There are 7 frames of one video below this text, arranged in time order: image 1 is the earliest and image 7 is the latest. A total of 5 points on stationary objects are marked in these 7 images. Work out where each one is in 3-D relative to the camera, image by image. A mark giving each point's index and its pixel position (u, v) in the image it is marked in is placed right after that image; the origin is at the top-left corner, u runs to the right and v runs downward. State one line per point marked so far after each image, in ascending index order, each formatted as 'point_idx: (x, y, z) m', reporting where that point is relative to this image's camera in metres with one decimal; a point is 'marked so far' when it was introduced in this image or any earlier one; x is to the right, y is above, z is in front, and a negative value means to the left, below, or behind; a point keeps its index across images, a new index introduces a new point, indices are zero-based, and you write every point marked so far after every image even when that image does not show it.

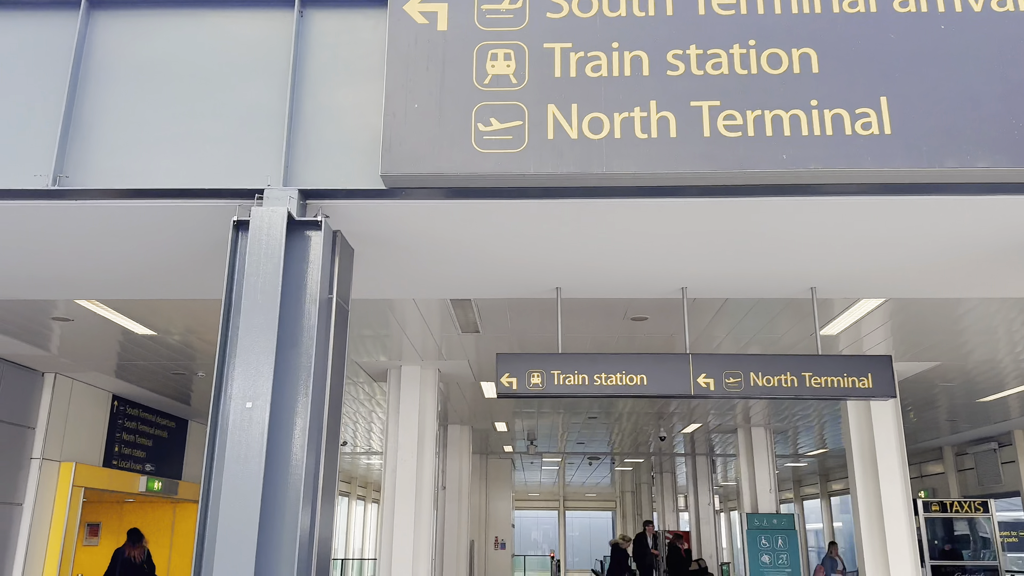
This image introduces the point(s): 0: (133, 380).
0: (-4.7, -1.1, +10.0) m
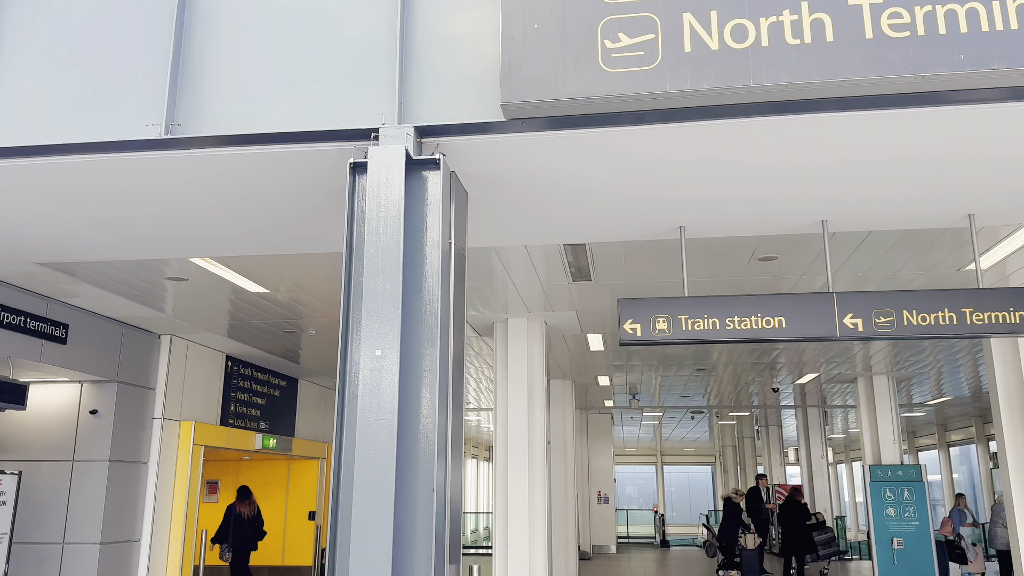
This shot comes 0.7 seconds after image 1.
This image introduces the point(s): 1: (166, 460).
0: (-3.4, -0.6, +10.1) m
1: (-4.0, -2.0, +9.4) m
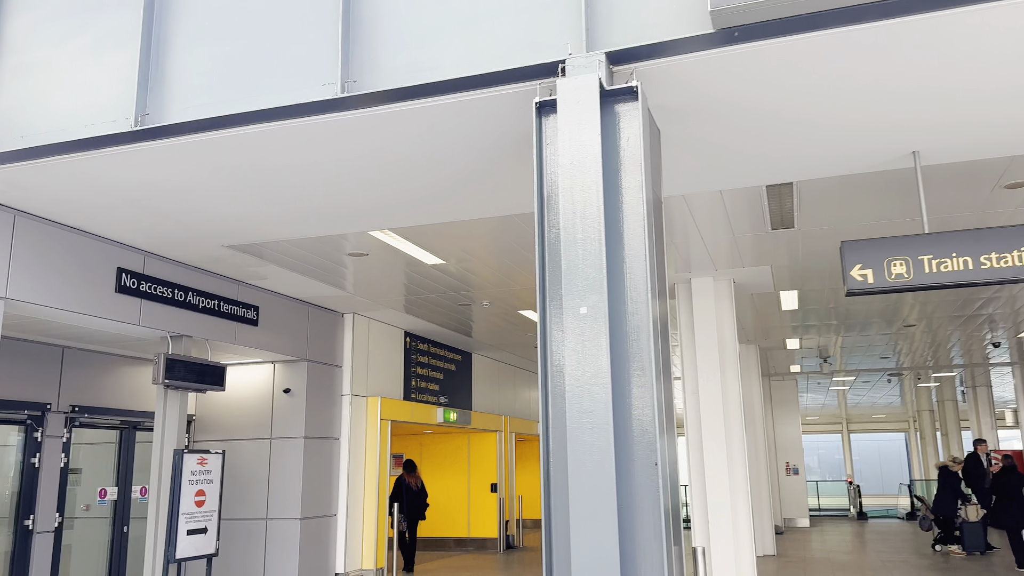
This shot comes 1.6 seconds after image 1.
0: (-1.2, -0.3, +10.1) m
1: (-1.9, -1.7, +9.5) m
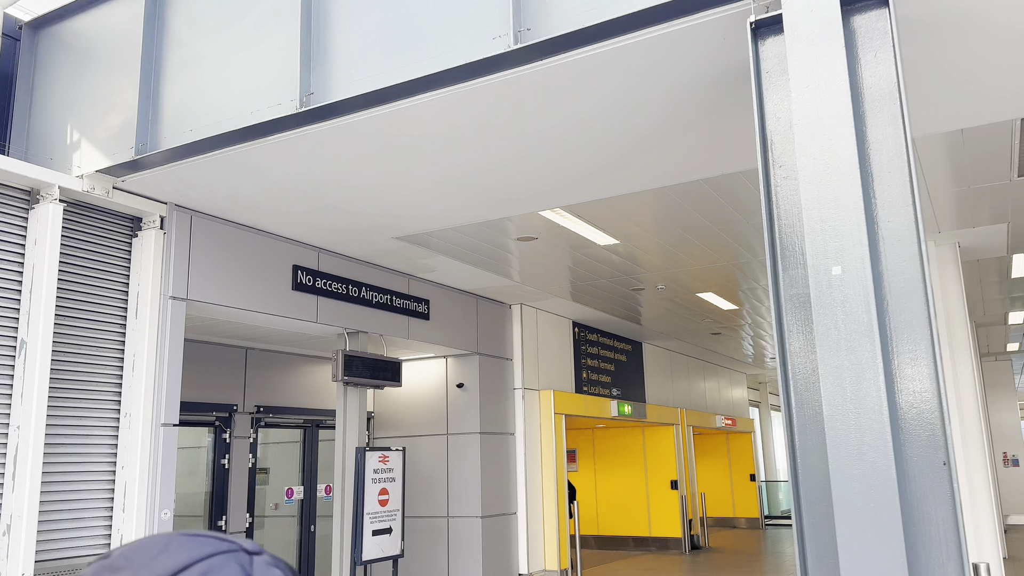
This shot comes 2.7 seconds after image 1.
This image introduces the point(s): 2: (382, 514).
0: (+0.9, -0.2, +9.6) m
1: (+0.2, -1.6, +9.1) m
2: (-1.1, -1.9, +6.9) m
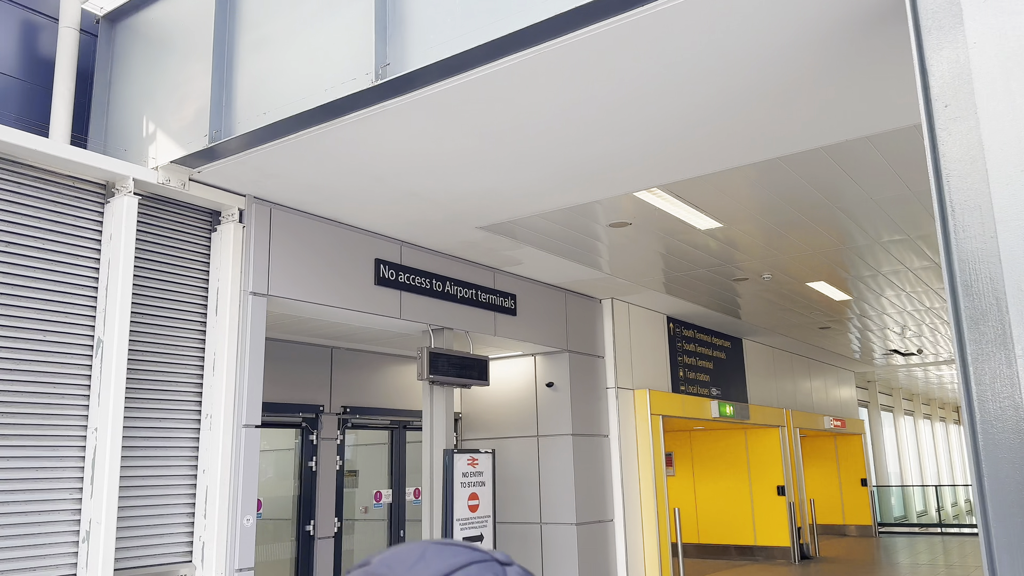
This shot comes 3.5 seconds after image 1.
0: (+1.9, -0.1, +9.0) m
1: (+1.2, -1.6, +8.6) m
2: (-0.3, -1.9, +6.5) m
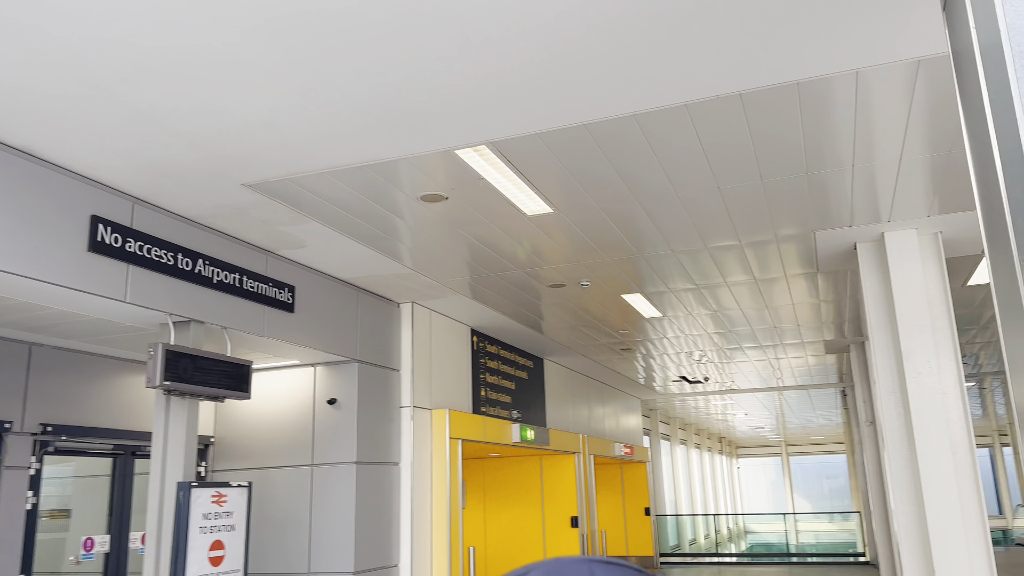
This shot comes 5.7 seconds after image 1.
0: (-0.2, -0.2, +8.0) m
1: (-0.9, -1.6, +7.4) m
2: (-1.8, -1.8, +4.9) m
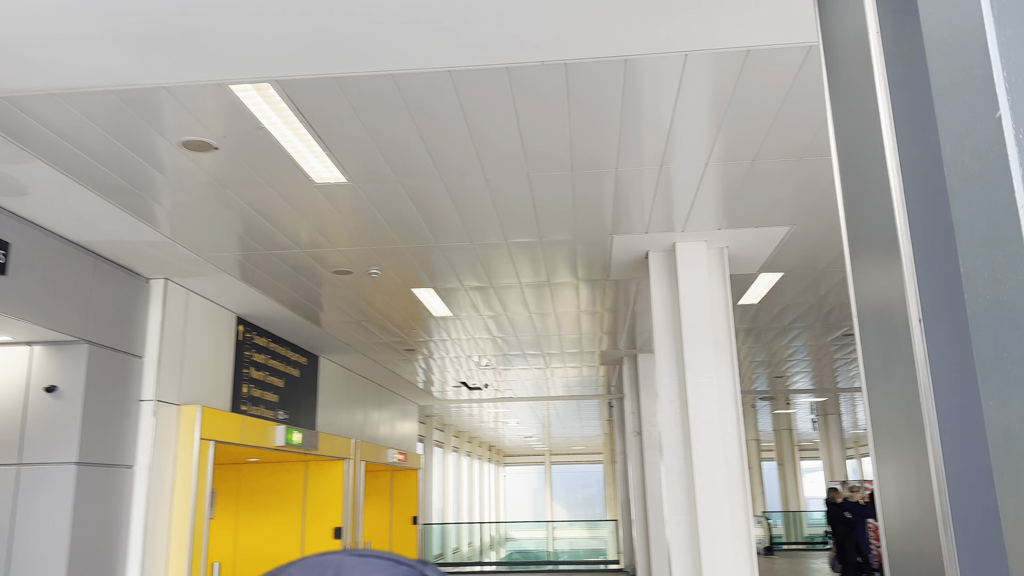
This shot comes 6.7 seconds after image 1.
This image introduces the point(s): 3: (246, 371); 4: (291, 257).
0: (-2.2, 0.0, +7.1) m
1: (-2.8, -1.4, +6.3) m
2: (-3.0, -1.5, +3.7) m
3: (-2.6, -0.8, +8.0) m
4: (-1.7, +0.3, +6.3) m
